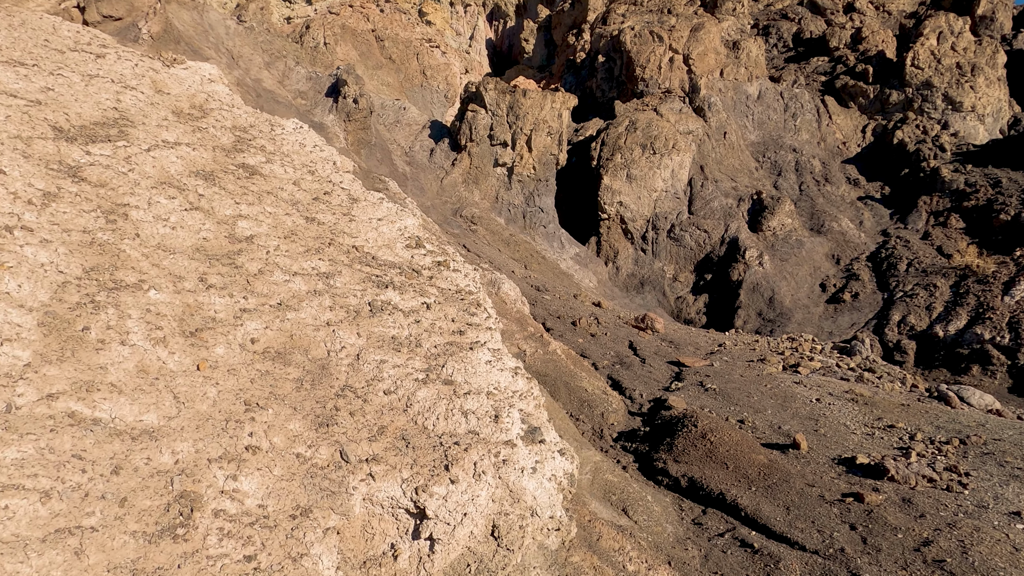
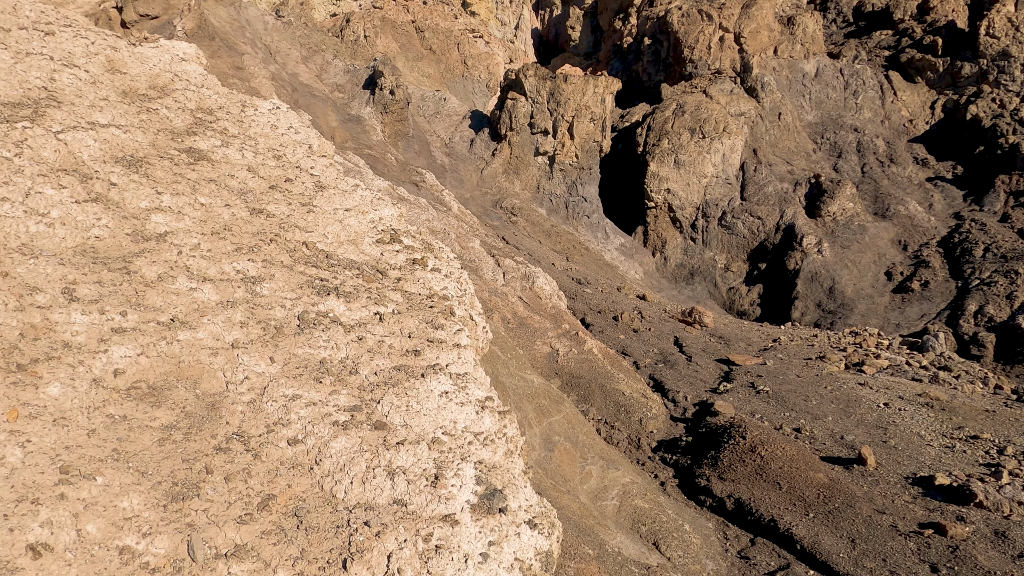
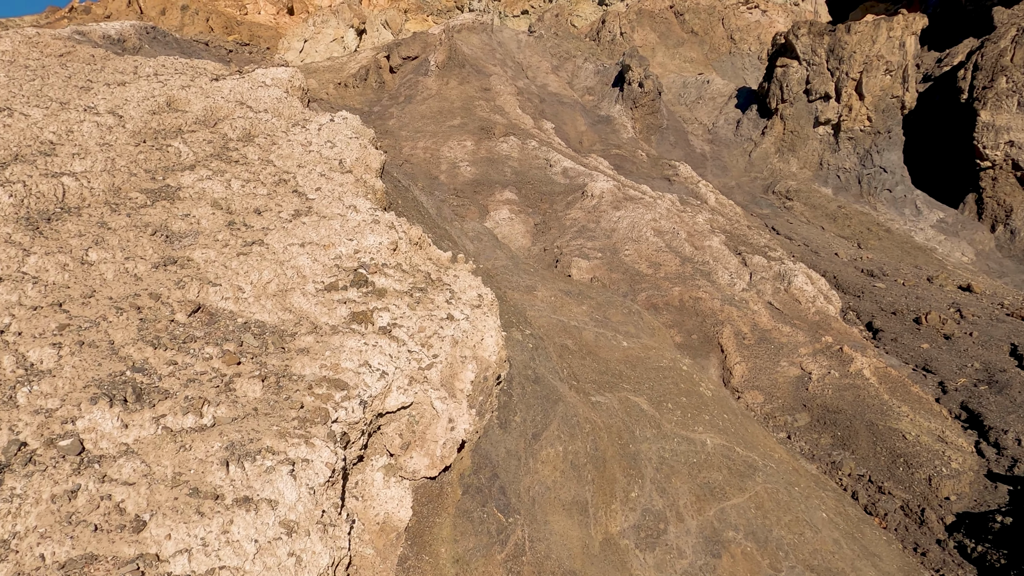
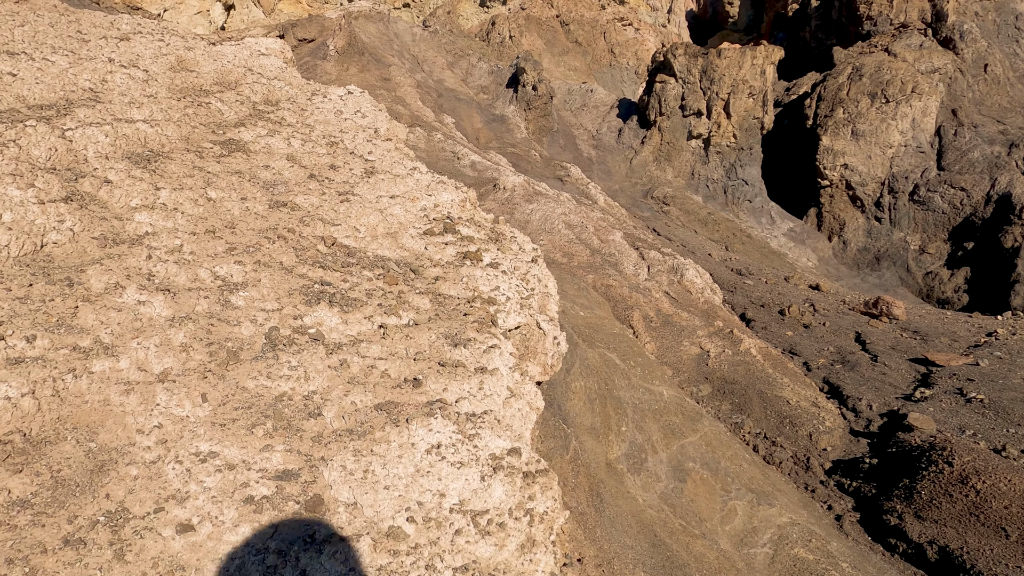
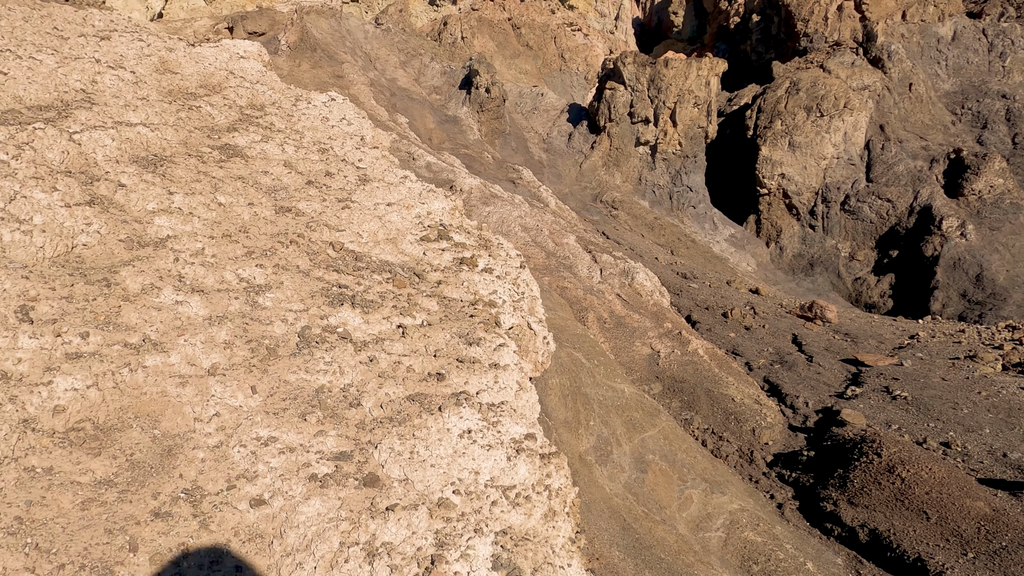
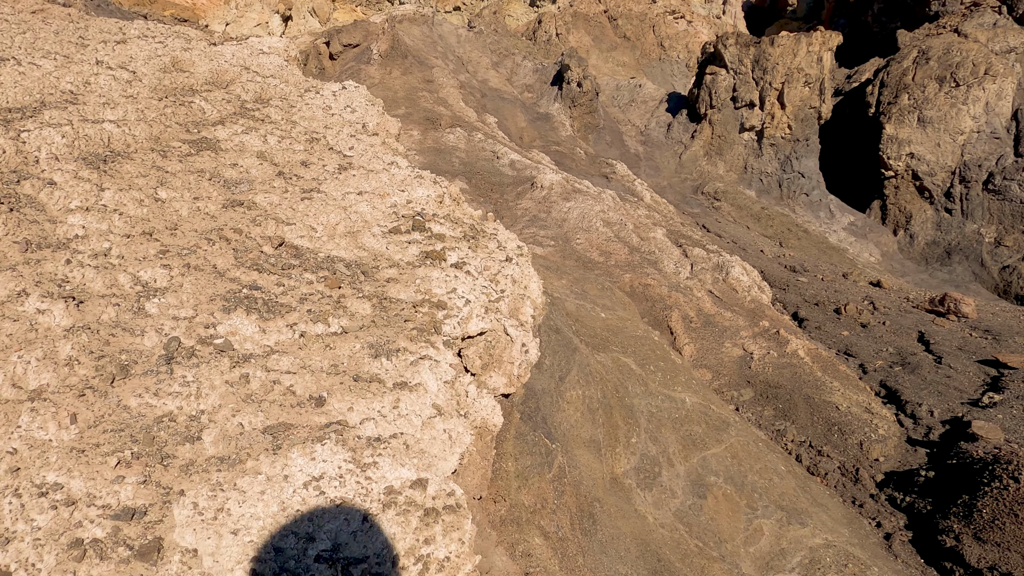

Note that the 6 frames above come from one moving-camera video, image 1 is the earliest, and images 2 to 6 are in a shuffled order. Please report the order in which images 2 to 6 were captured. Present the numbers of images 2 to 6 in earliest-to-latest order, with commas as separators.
2, 5, 4, 6, 3
